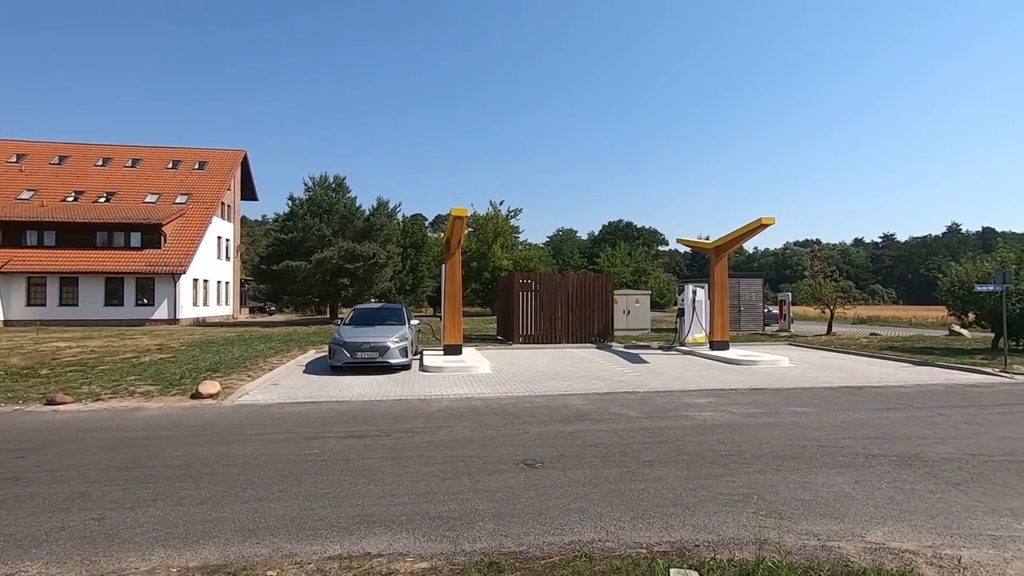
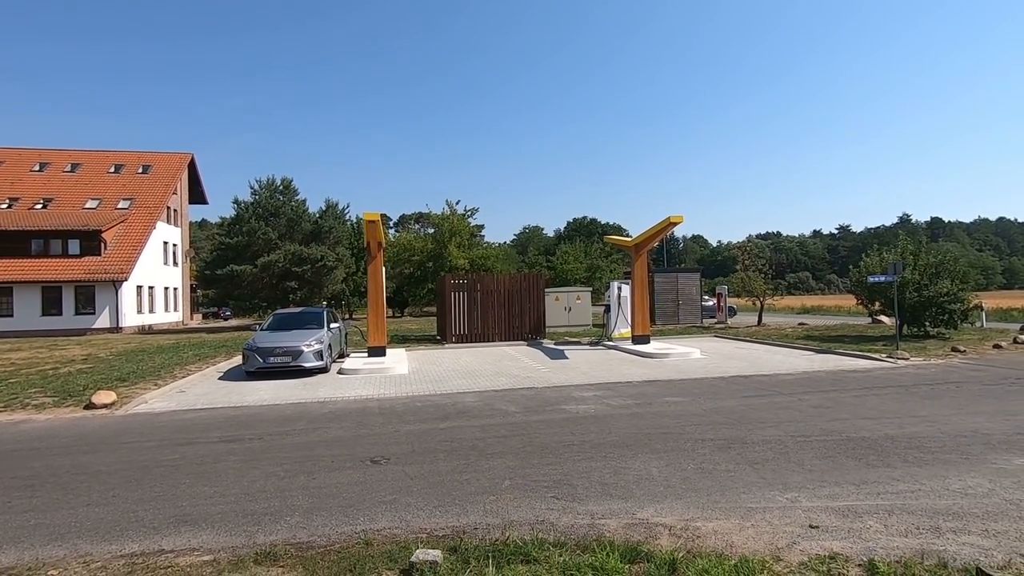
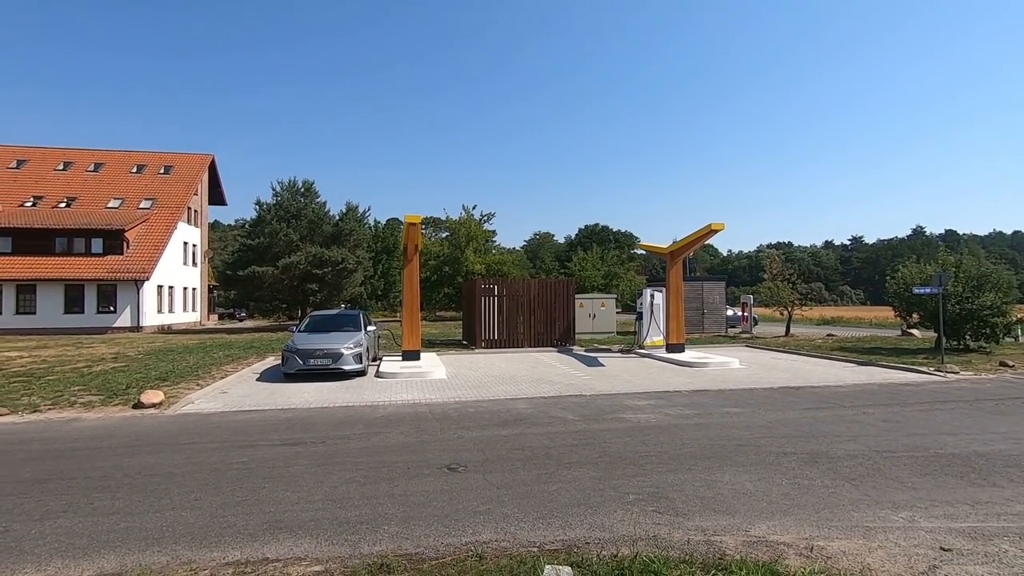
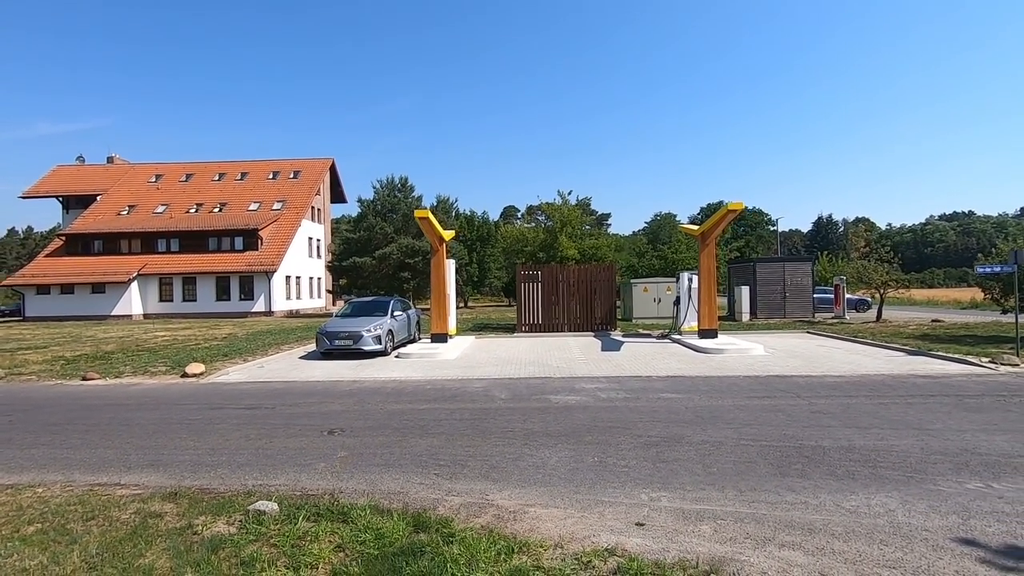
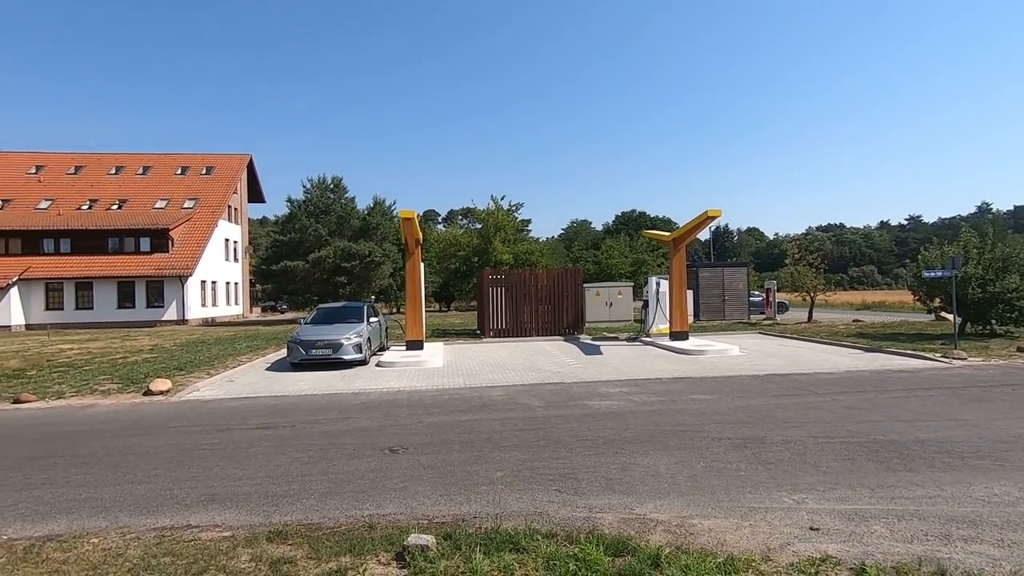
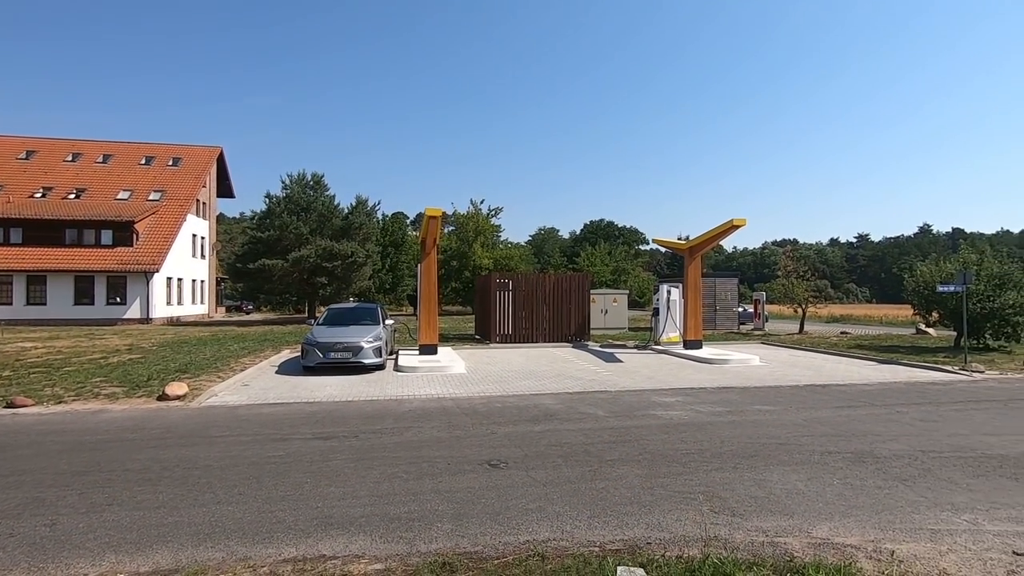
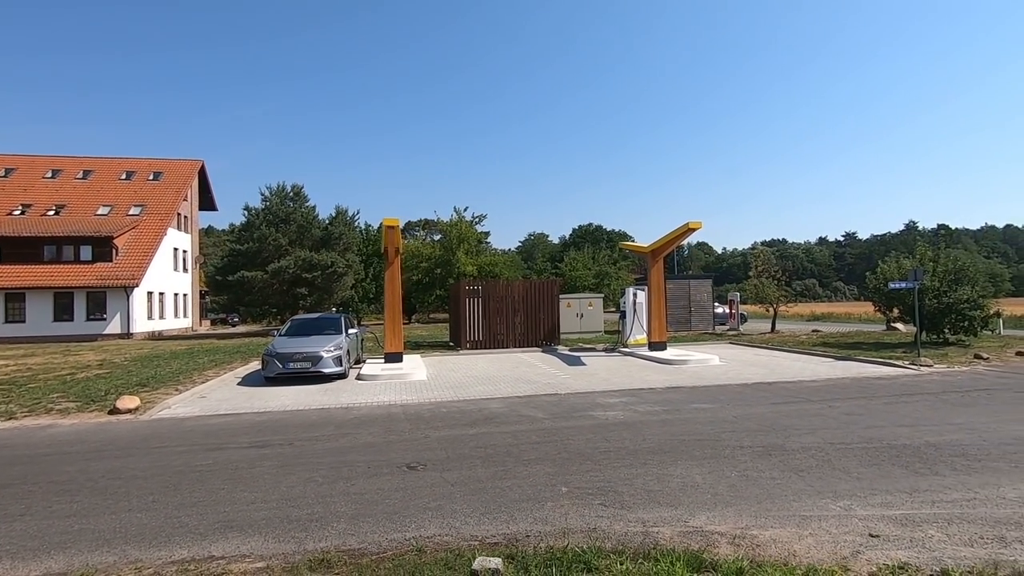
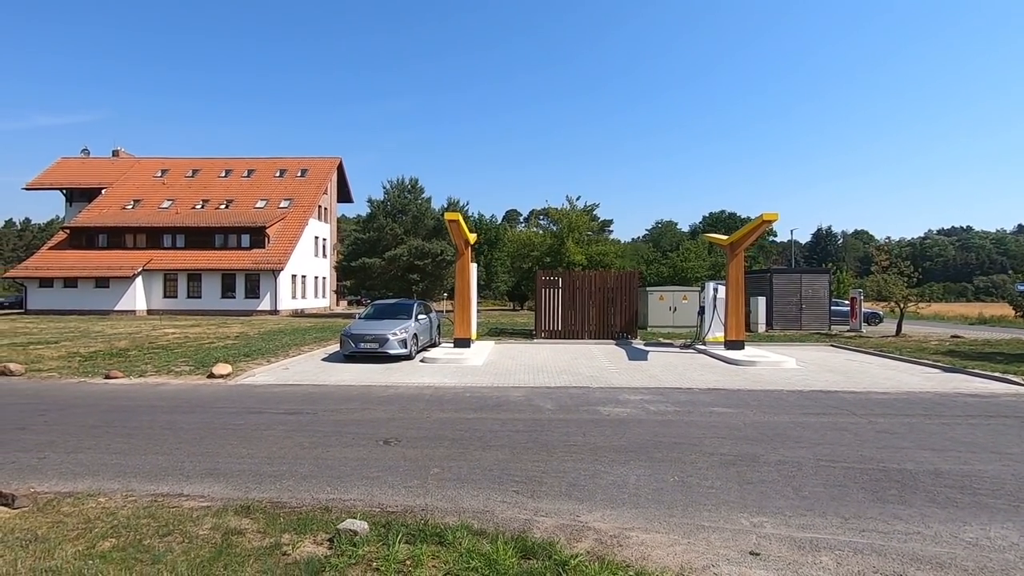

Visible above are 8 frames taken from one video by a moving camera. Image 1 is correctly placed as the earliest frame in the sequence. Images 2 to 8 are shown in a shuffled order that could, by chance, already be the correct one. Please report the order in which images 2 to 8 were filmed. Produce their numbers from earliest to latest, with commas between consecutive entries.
6, 3, 7, 2, 5, 8, 4
